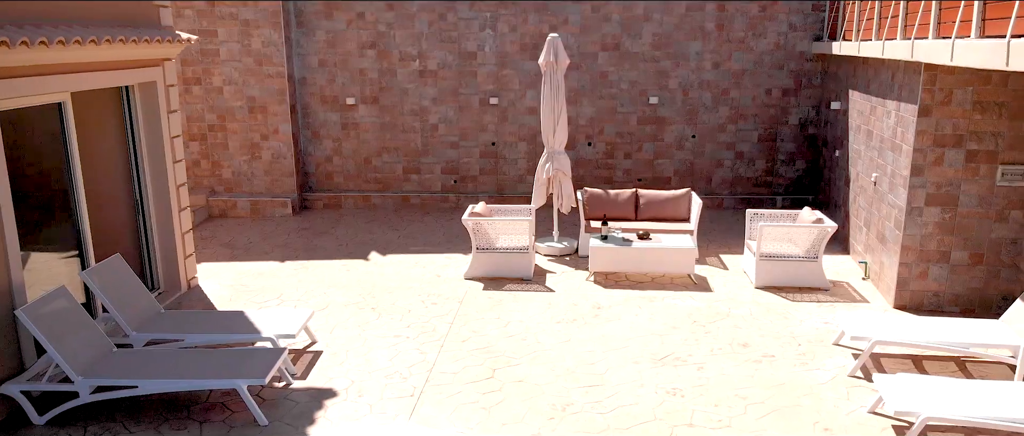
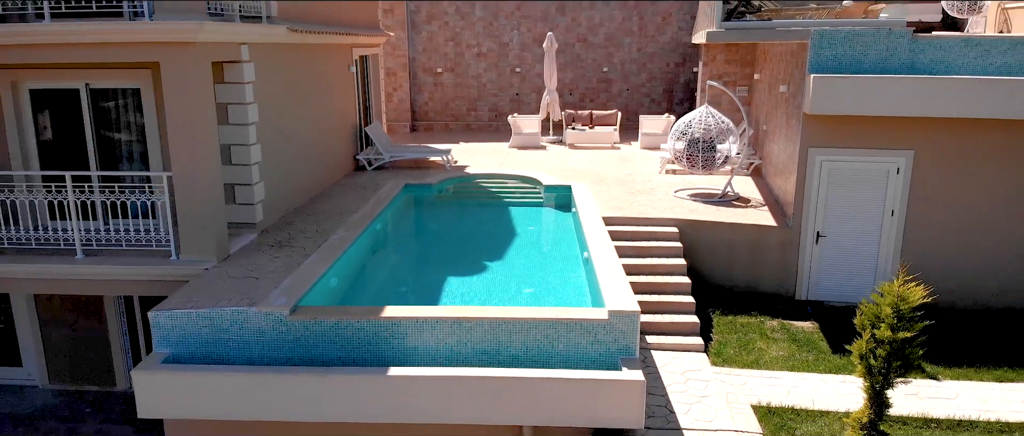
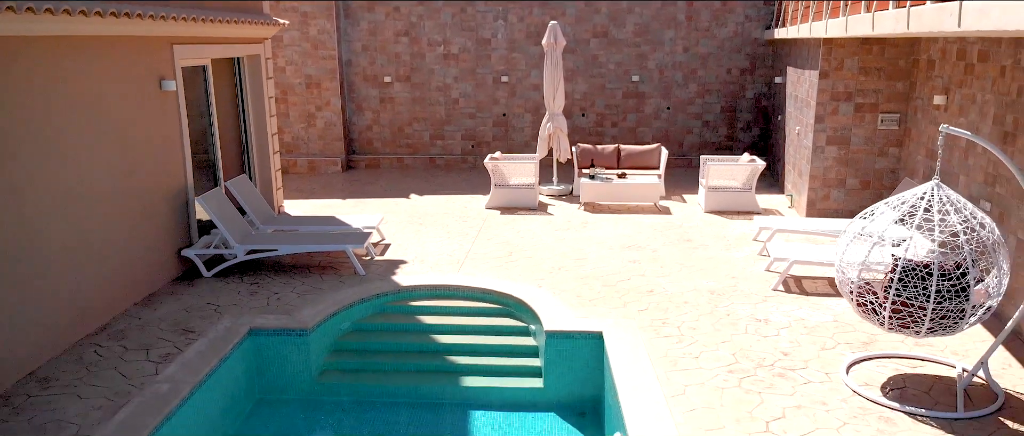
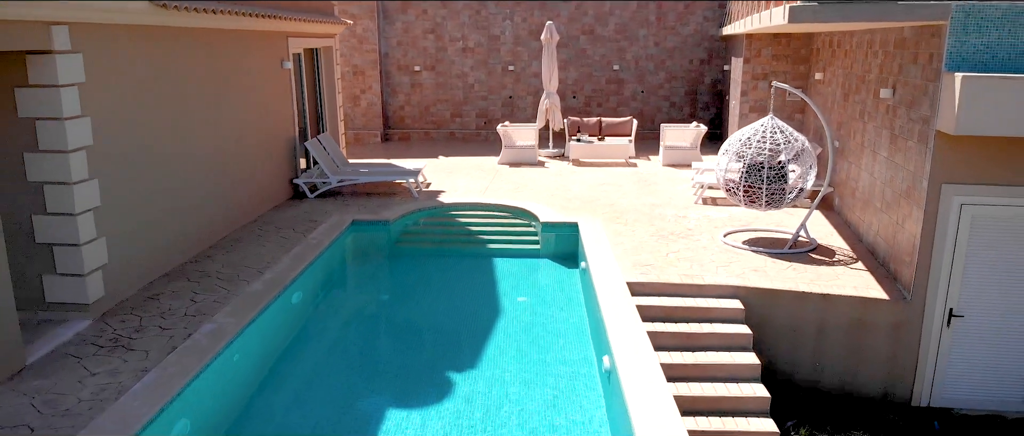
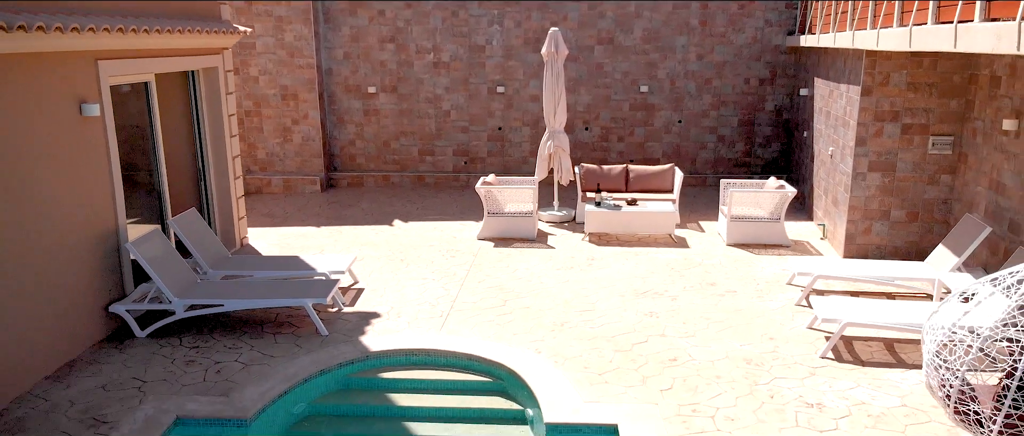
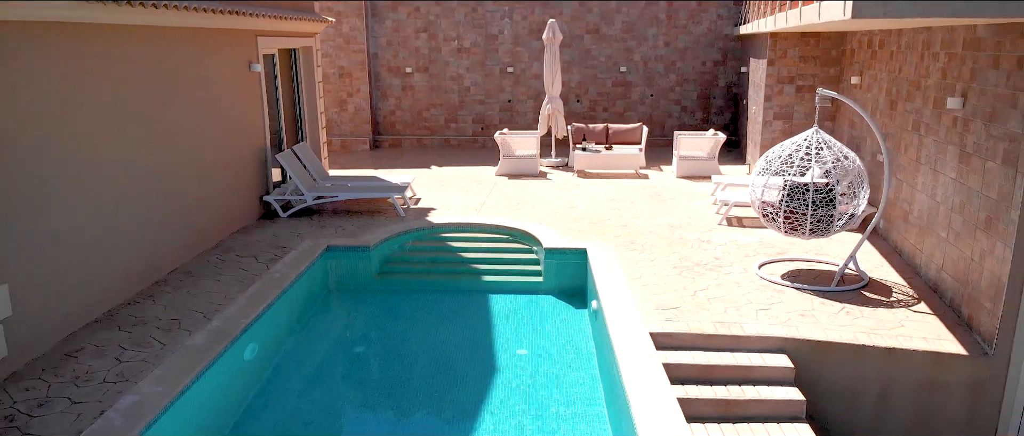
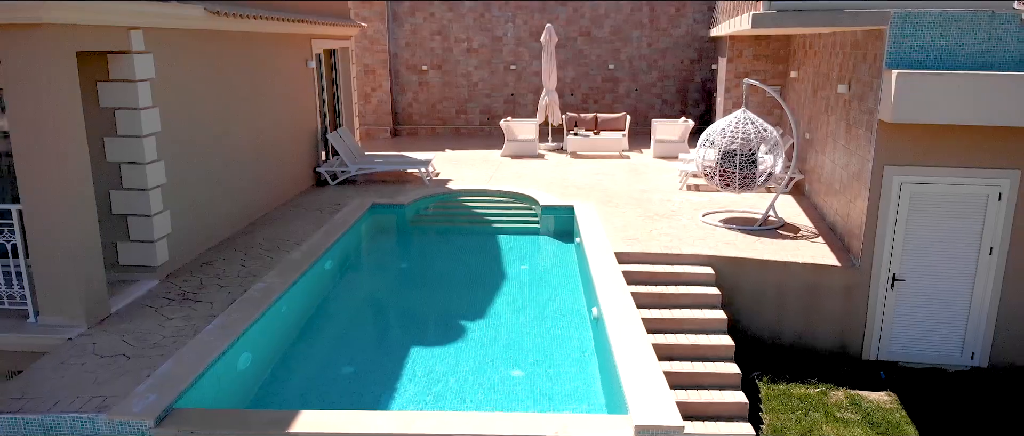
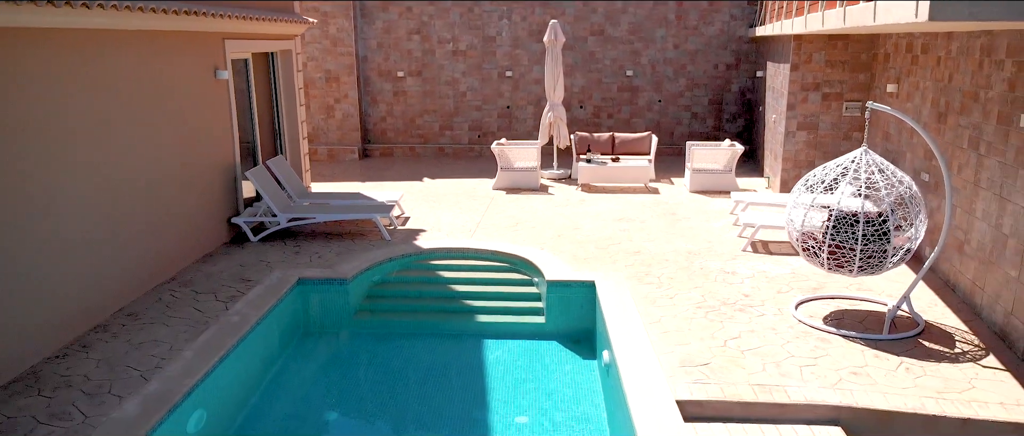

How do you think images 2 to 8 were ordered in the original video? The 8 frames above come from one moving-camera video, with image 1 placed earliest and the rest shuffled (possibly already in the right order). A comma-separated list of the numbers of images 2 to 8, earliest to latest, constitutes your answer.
5, 3, 8, 6, 4, 7, 2
